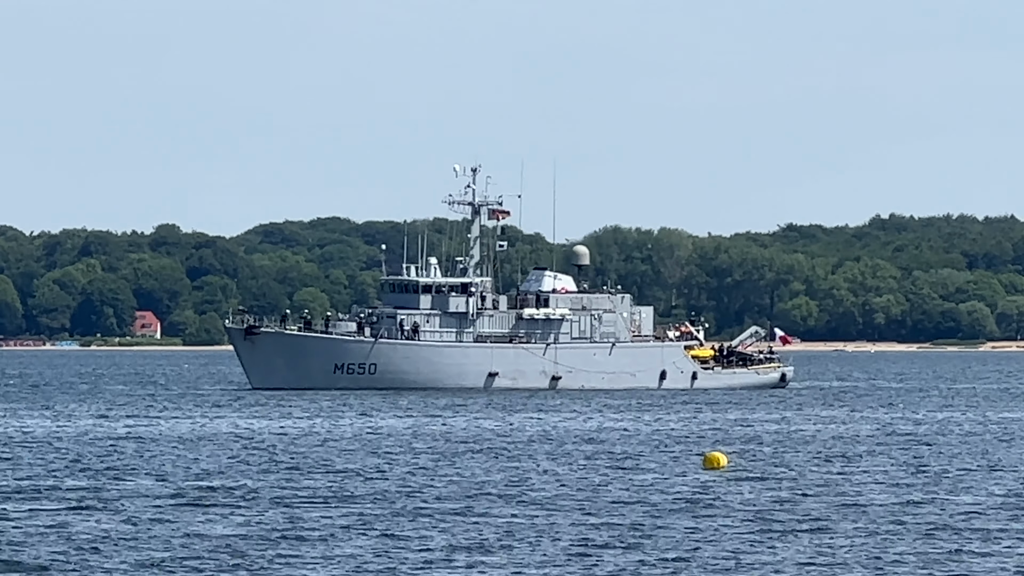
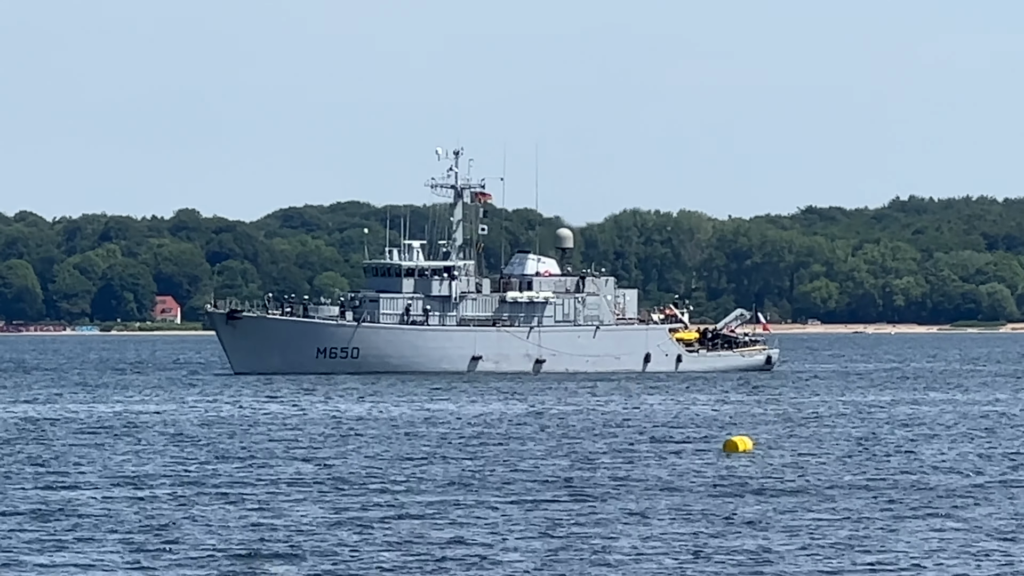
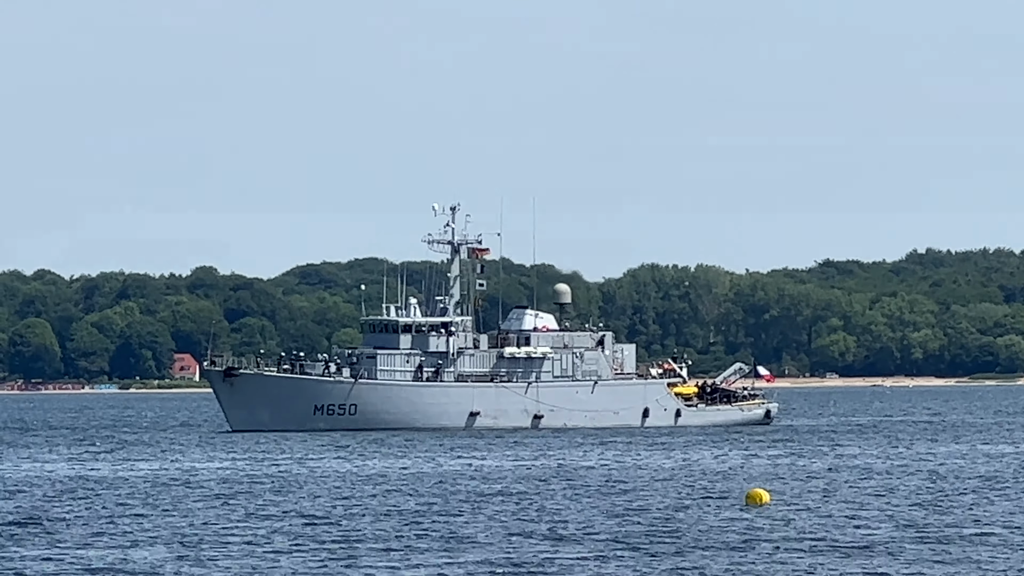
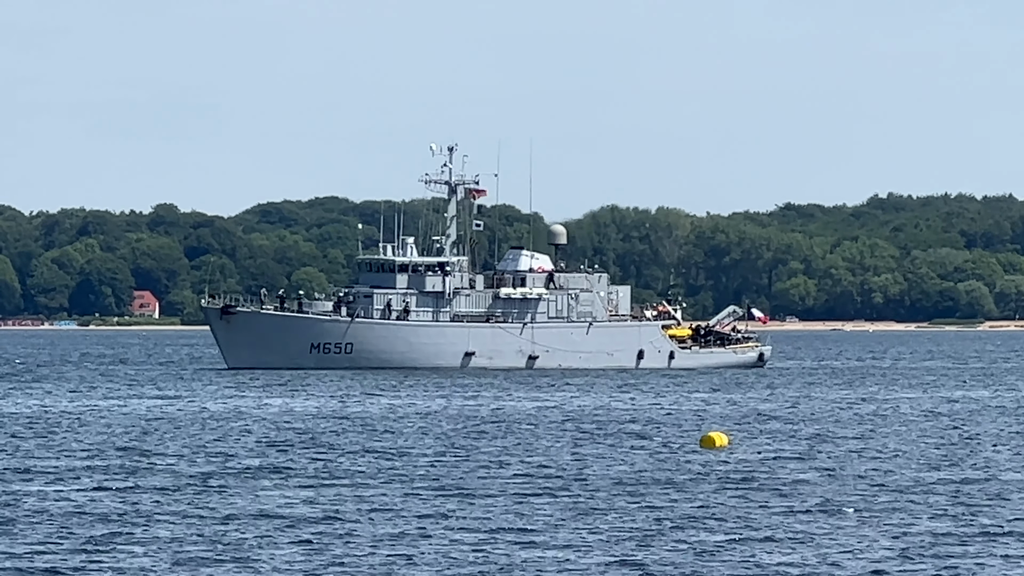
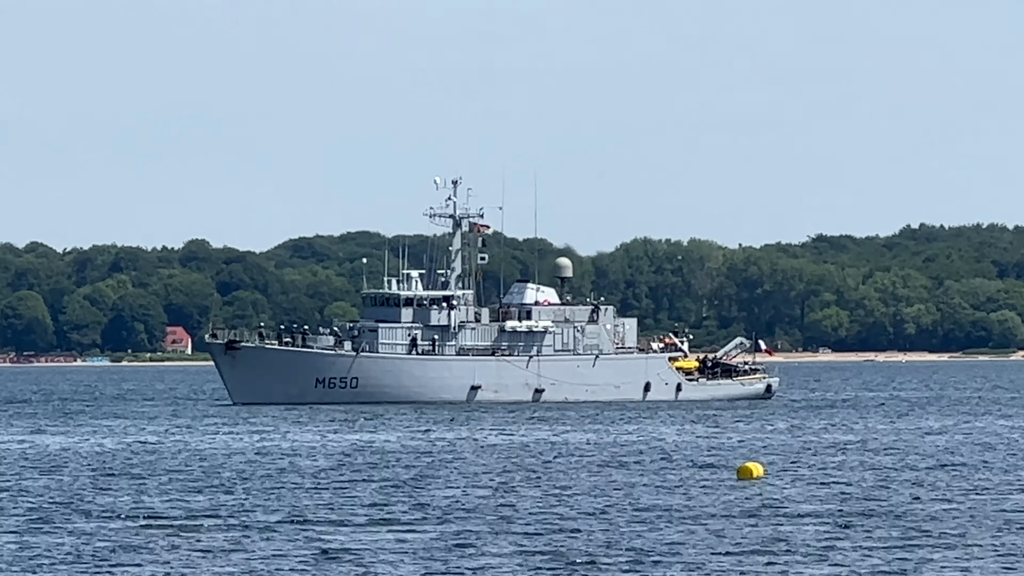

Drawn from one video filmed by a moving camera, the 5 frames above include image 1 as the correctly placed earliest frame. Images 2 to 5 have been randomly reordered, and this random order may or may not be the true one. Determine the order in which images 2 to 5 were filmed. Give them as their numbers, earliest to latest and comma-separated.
4, 2, 5, 3
